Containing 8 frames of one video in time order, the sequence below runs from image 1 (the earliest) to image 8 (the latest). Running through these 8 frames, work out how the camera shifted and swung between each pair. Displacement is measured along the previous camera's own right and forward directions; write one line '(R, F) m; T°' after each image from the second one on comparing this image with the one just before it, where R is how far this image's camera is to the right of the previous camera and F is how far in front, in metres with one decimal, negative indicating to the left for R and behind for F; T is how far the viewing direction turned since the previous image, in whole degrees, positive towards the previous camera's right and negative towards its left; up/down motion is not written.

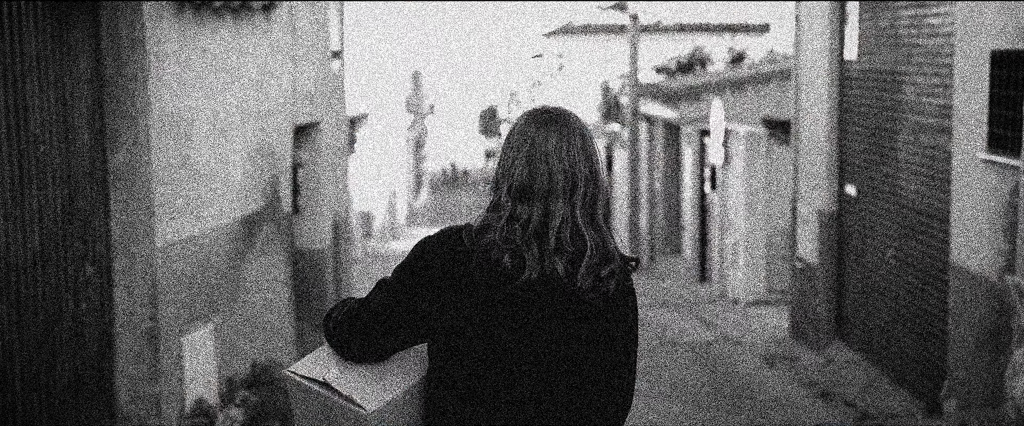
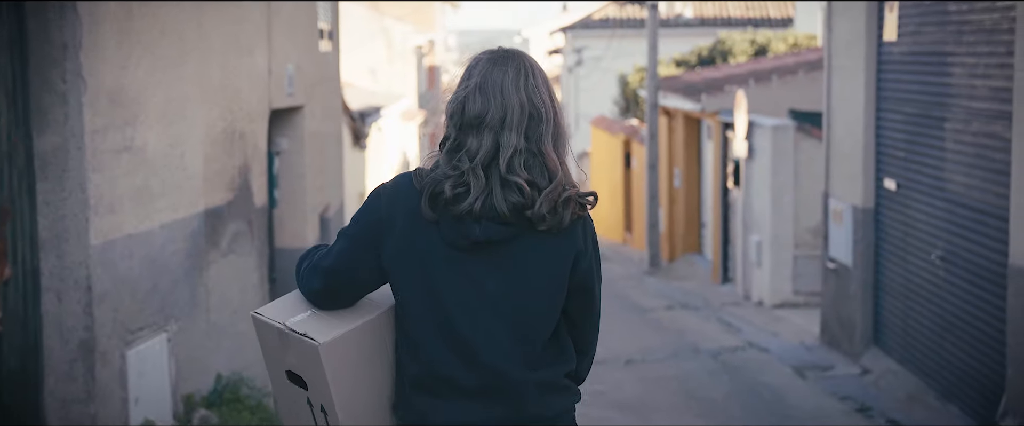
(+0.1, +0.9) m; -1°
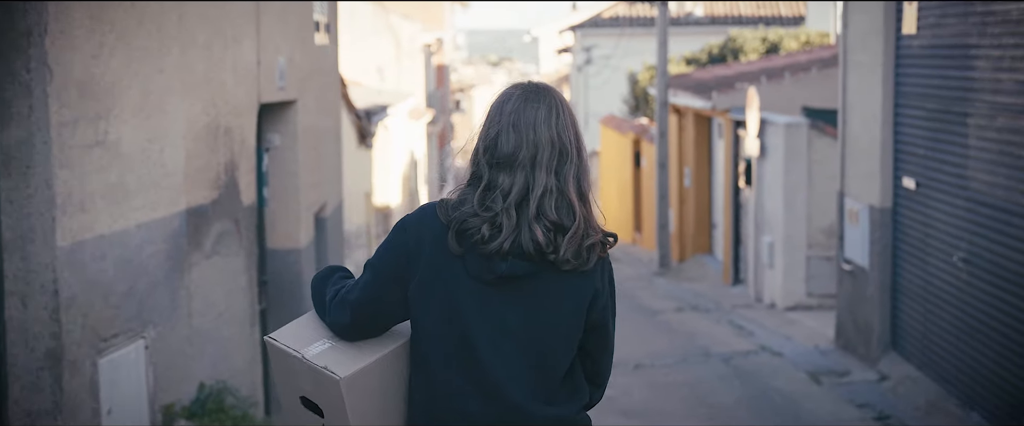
(0.0, +0.3) m; 0°
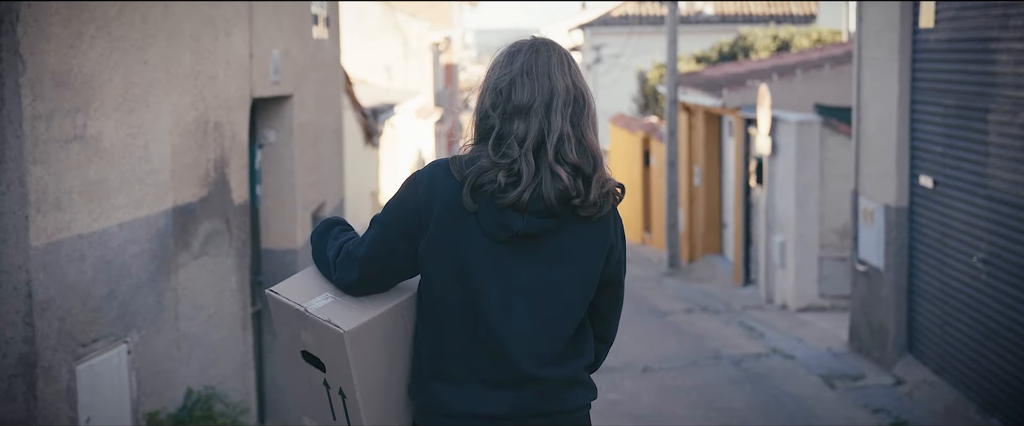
(0.0, +0.3) m; 0°
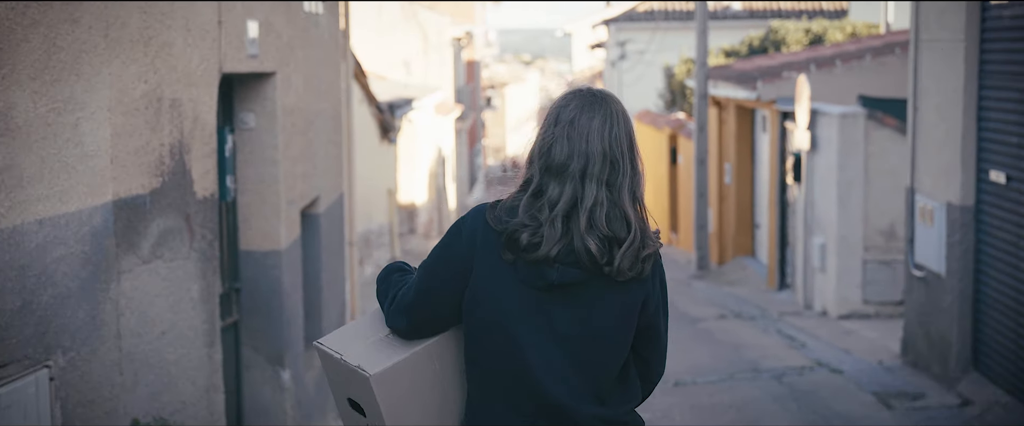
(0.0, +1.0) m; -1°
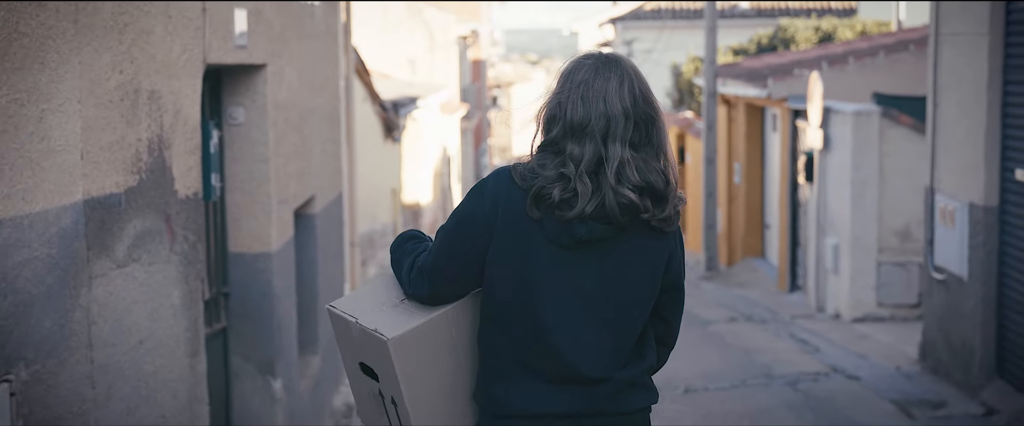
(0.0, +0.3) m; 0°
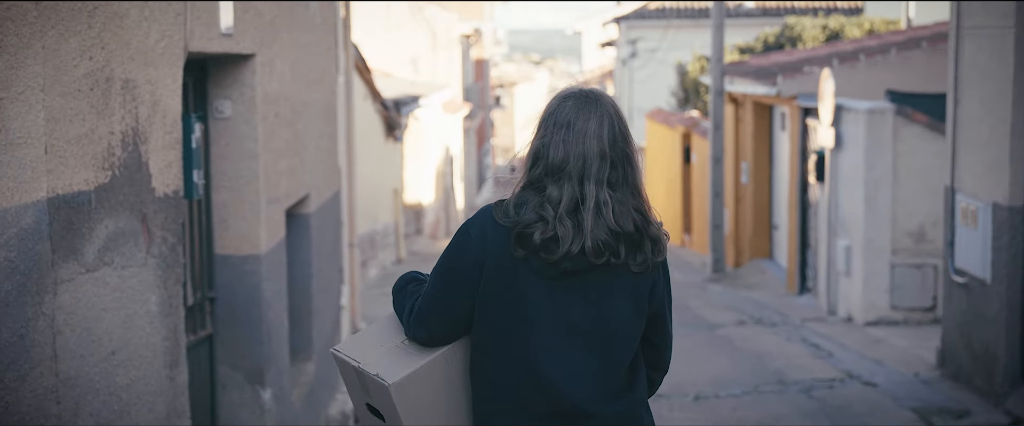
(0.0, +0.4) m; 0°
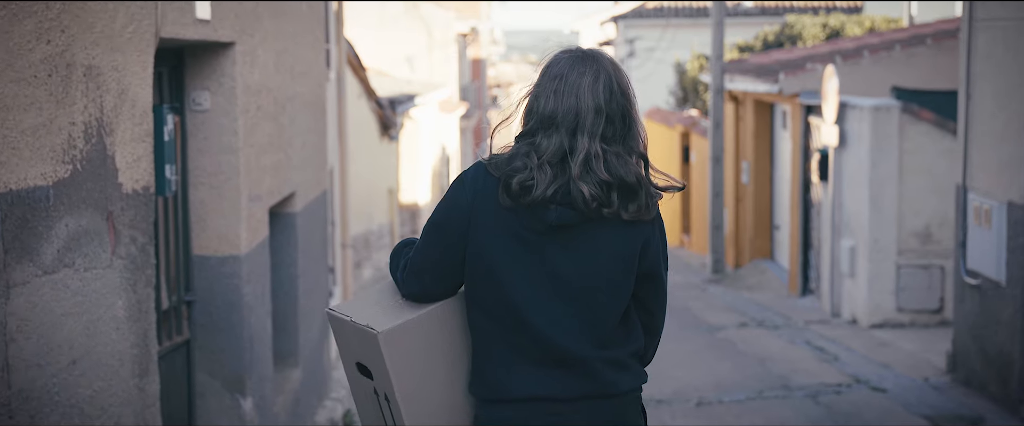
(0.0, +0.3) m; 0°
